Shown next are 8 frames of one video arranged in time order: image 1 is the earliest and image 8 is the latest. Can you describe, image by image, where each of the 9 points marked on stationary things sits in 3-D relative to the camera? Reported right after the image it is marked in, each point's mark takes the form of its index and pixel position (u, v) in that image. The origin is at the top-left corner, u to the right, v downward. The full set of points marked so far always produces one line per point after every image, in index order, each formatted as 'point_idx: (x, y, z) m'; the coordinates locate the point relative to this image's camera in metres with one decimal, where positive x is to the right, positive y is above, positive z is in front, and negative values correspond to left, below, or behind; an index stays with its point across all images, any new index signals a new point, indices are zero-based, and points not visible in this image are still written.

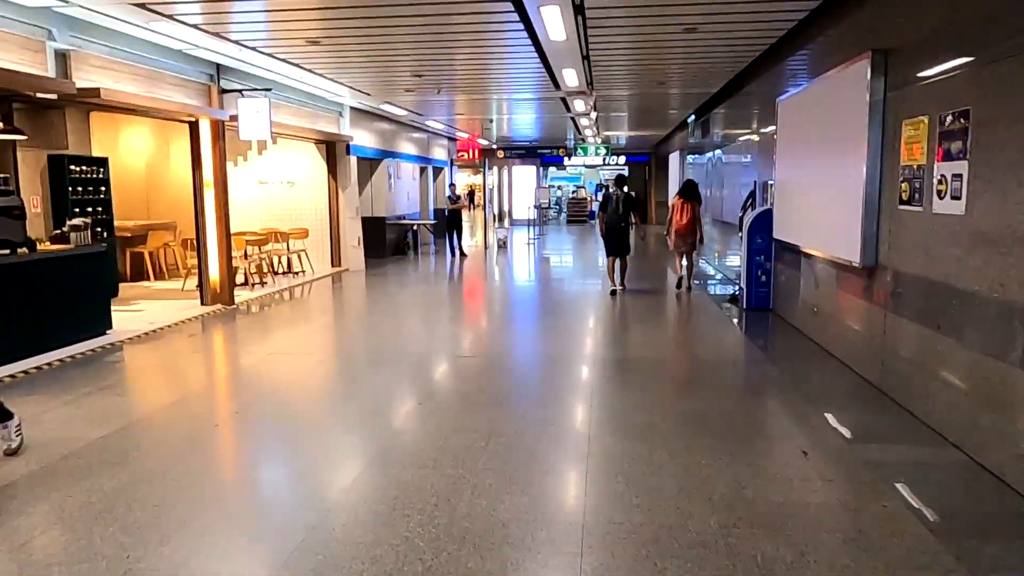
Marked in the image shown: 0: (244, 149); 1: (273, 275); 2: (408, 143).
0: (-3.7, +1.9, +10.6) m
1: (-3.3, +0.1, +10.4) m
2: (-1.9, +2.6, +13.9) m
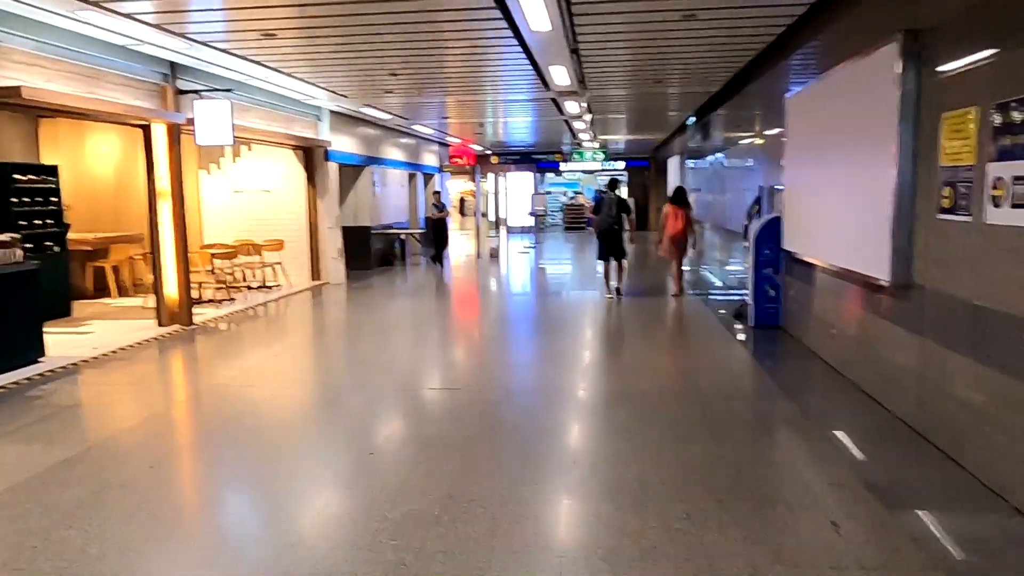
0: (-3.8, +1.7, +10.0) m
1: (-3.4, 0.0, +9.7) m
2: (-2.1, +2.4, +13.3) m
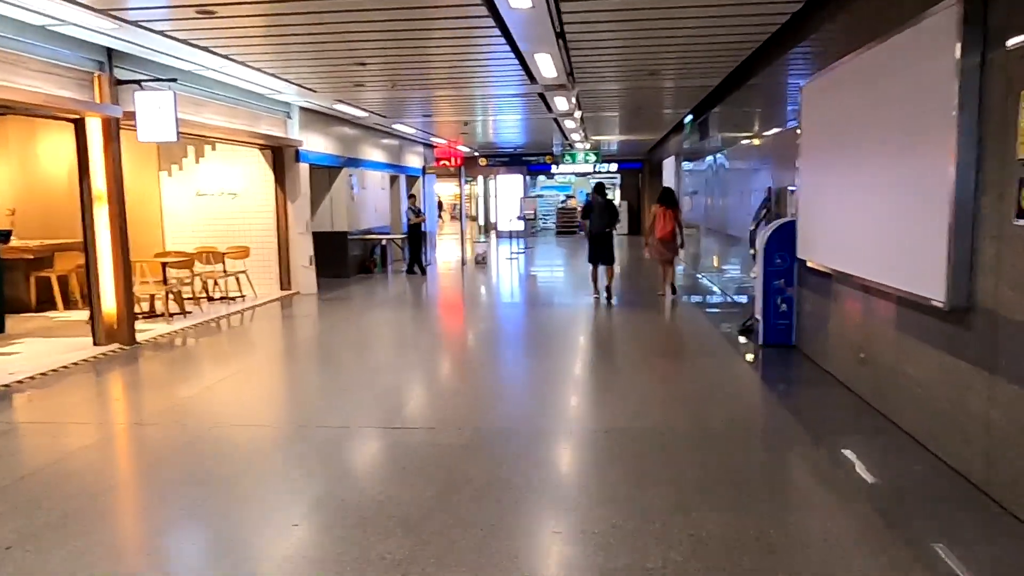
0: (-4.0, +1.6, +9.3) m
1: (-3.6, -0.2, +9.0) m
2: (-2.3, +2.3, +12.6) m
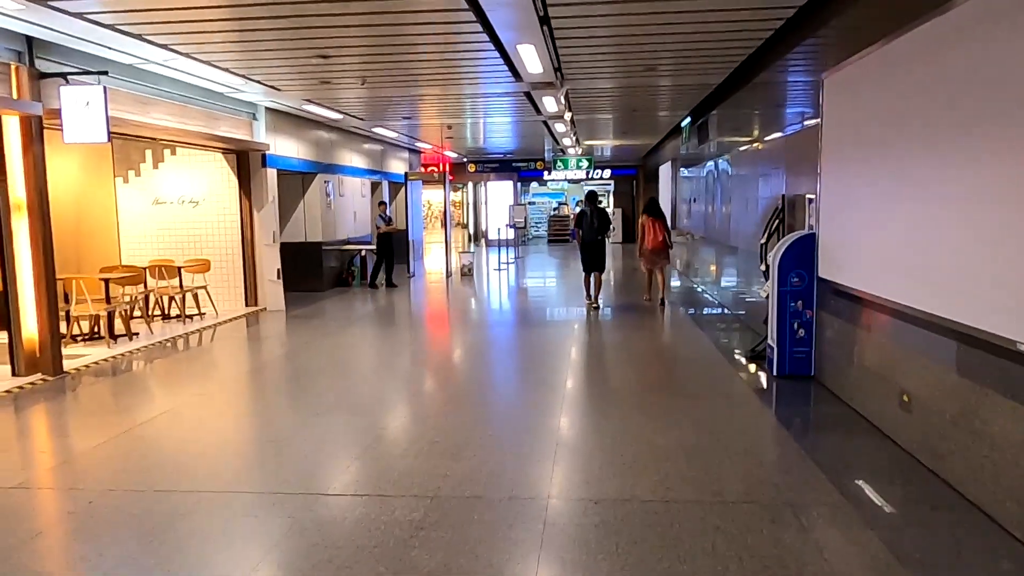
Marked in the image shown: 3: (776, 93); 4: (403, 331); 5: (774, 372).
0: (-4.2, +1.4, +8.6) m
1: (-3.8, -0.4, +8.3) m
2: (-2.5, +2.1, +11.9) m
3: (+2.4, +1.8, +7.2) m
4: (-1.3, -0.5, +9.1) m
5: (+1.7, -0.6, +5.0) m
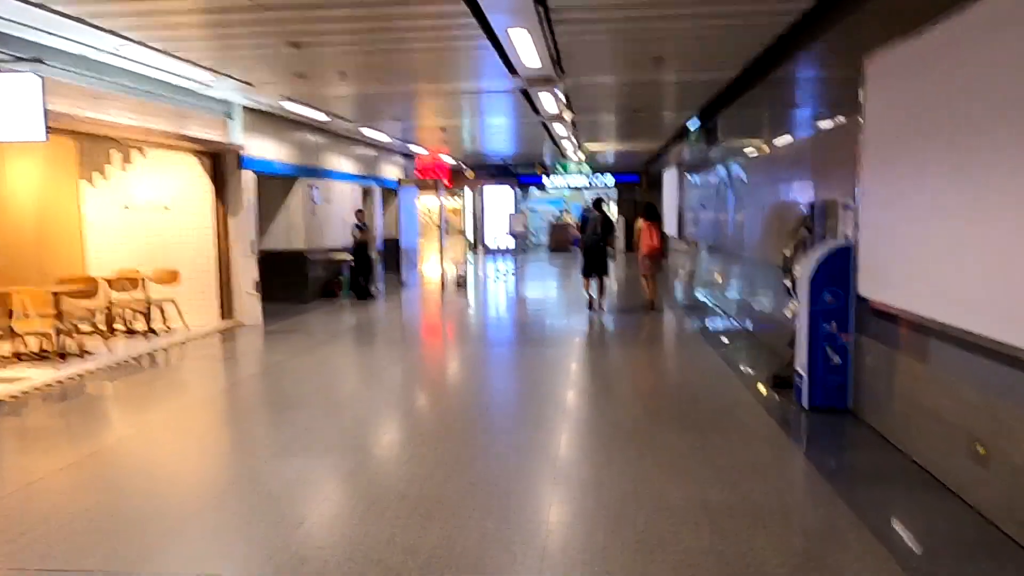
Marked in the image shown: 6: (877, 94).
0: (-4.2, +1.3, +8.0) m
1: (-3.8, -0.5, +7.7) m
2: (-2.5, +1.9, +11.3) m
3: (+2.4, +1.7, +6.5) m
4: (-1.4, -0.6, +8.5) m
5: (+1.7, -0.7, +4.3) m
6: (+1.9, +1.0, +3.9) m
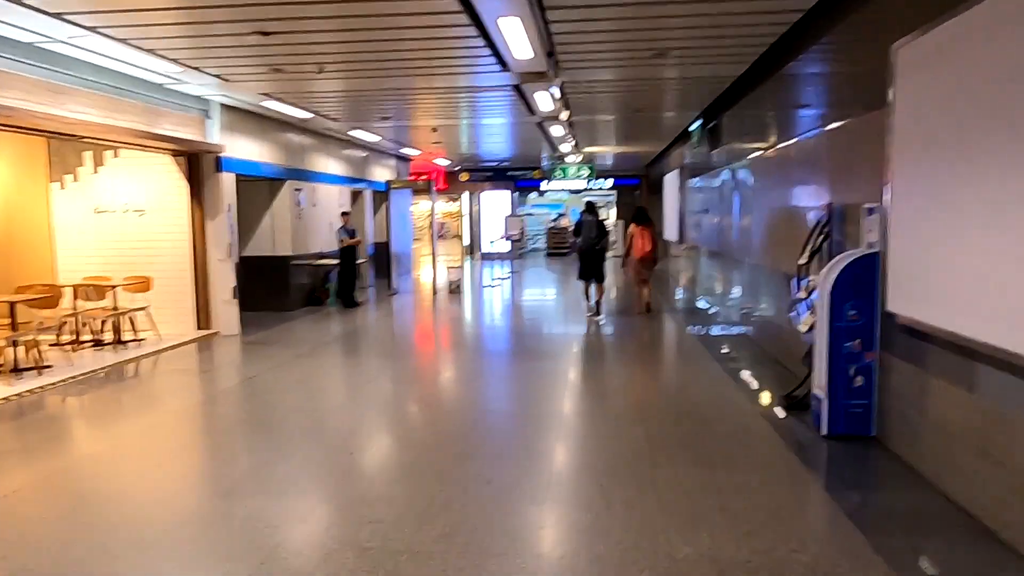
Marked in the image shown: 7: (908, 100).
0: (-4.3, +1.2, +7.5) m
1: (-3.9, -0.5, +7.2) m
2: (-2.6, +1.8, +10.9) m
3: (+2.3, +1.6, +6.1) m
4: (-1.4, -0.7, +8.0) m
5: (+1.6, -0.7, +3.9) m
6: (+1.8, +0.9, +3.5) m
7: (+1.8, +0.8, +3.4) m
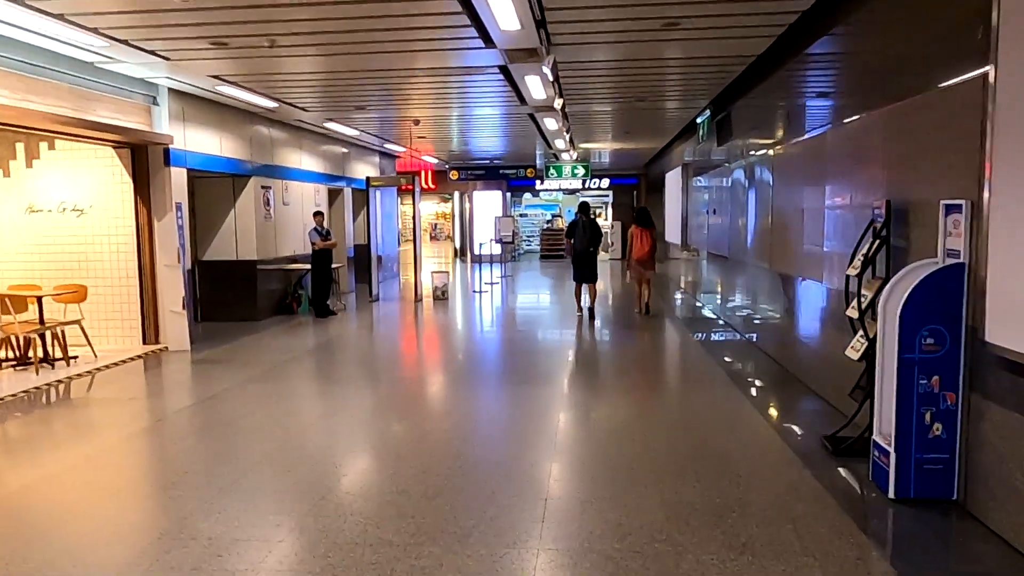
0: (-4.4, +1.1, +6.7) m
1: (-4.0, -0.6, +6.3) m
2: (-2.7, +1.7, +10.0) m
3: (+2.2, +1.5, +5.3) m
4: (-1.5, -0.8, +7.2) m
5: (+1.5, -0.8, +3.1) m
6: (+1.7, +0.8, +2.6) m
7: (+1.7, +0.8, +2.6) m
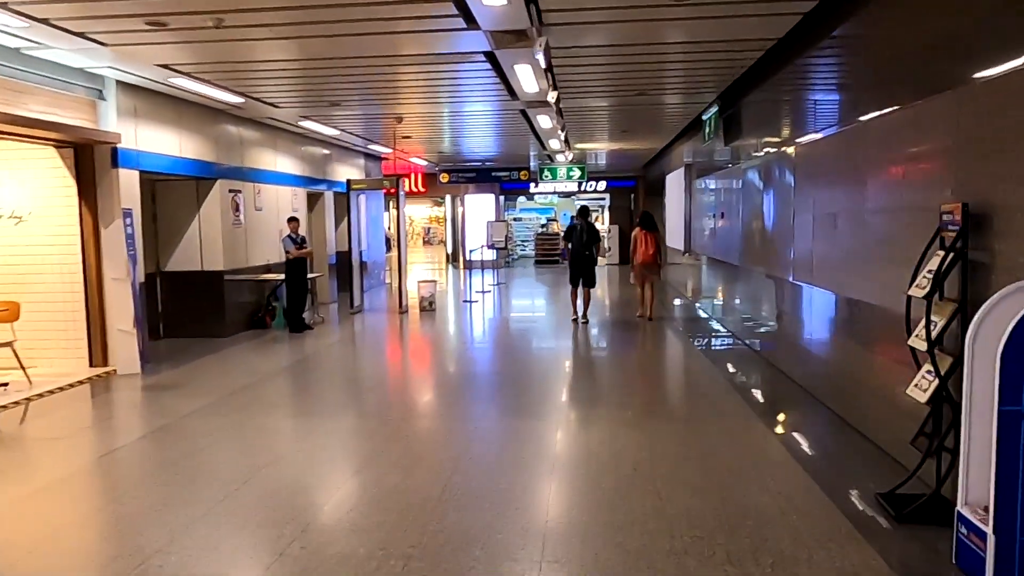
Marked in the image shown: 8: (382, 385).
0: (-4.5, +1.0, +6.0) m
1: (-4.1, -0.8, +5.6) m
2: (-2.8, +1.6, +9.3) m
3: (+2.1, +1.4, +4.6) m
4: (-1.6, -0.9, +6.5) m
5: (+1.4, -0.9, +2.4) m
6: (+1.7, +0.8, +2.0) m
7: (+1.7, +0.7, +1.9) m
8: (-1.1, -0.9, +6.5) m
